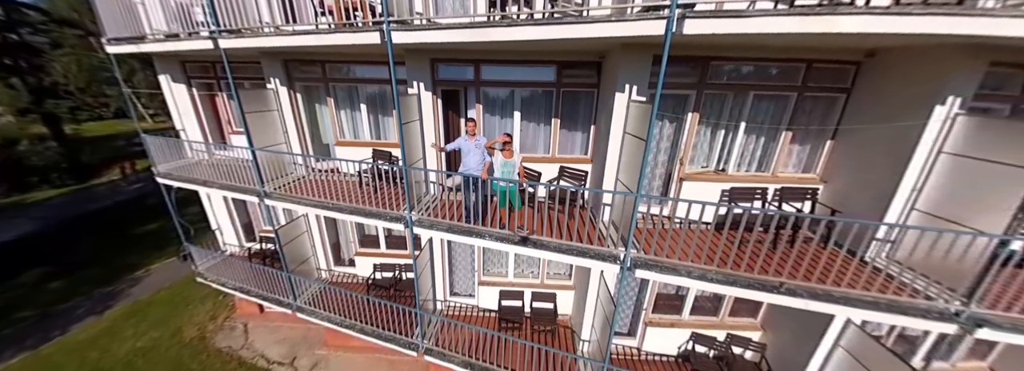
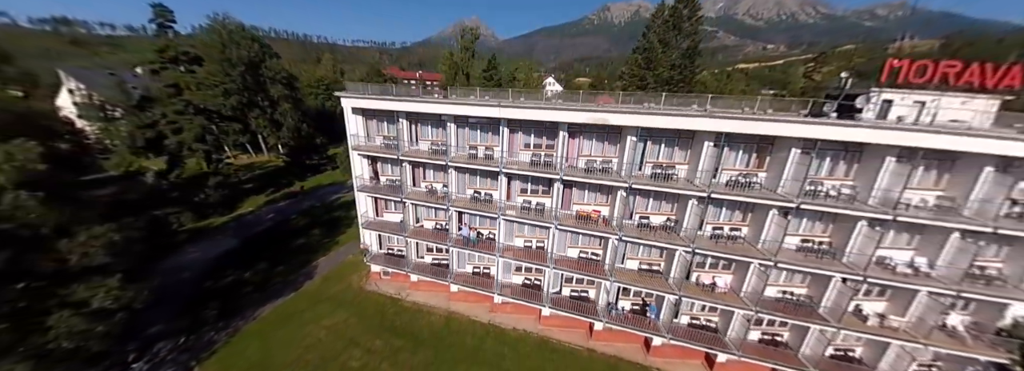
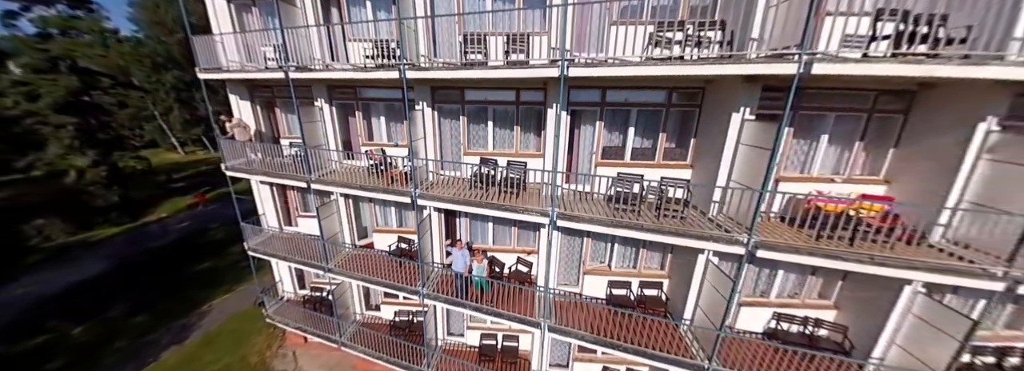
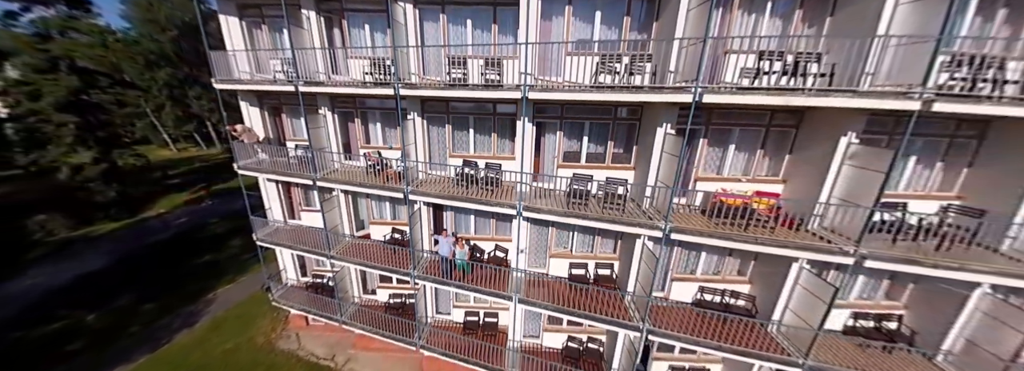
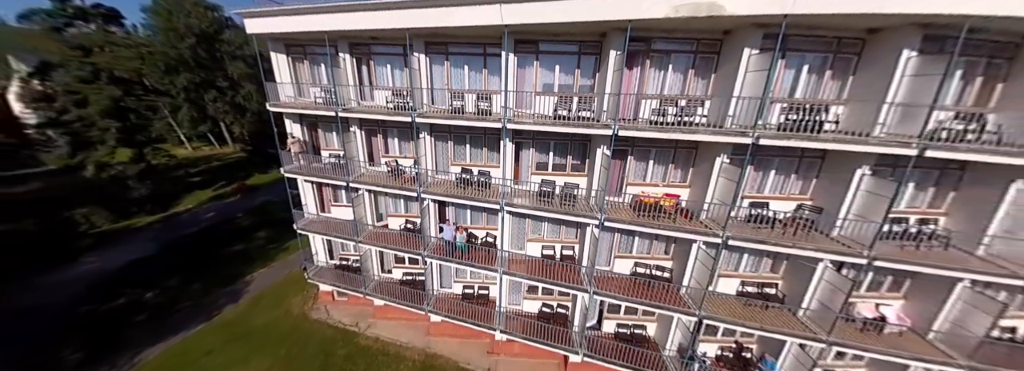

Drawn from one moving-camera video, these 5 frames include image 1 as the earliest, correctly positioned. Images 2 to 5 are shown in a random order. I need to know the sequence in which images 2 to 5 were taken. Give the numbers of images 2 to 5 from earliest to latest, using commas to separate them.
3, 4, 5, 2
